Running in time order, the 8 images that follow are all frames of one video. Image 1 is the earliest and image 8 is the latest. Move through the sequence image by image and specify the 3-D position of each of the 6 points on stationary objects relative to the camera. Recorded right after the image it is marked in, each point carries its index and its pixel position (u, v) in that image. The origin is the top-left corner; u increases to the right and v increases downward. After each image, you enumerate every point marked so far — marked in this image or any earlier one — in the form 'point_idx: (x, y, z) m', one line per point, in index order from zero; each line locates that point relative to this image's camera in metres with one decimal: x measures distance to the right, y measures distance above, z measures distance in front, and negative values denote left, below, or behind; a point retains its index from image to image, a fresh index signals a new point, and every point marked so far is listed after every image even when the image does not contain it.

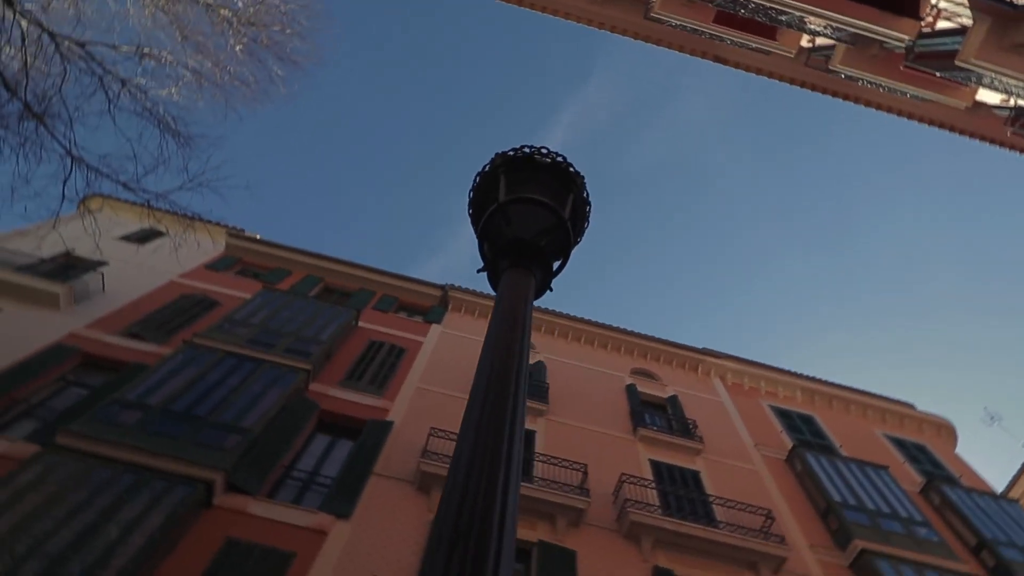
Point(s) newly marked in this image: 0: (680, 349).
0: (+5.8, -2.2, +19.8) m
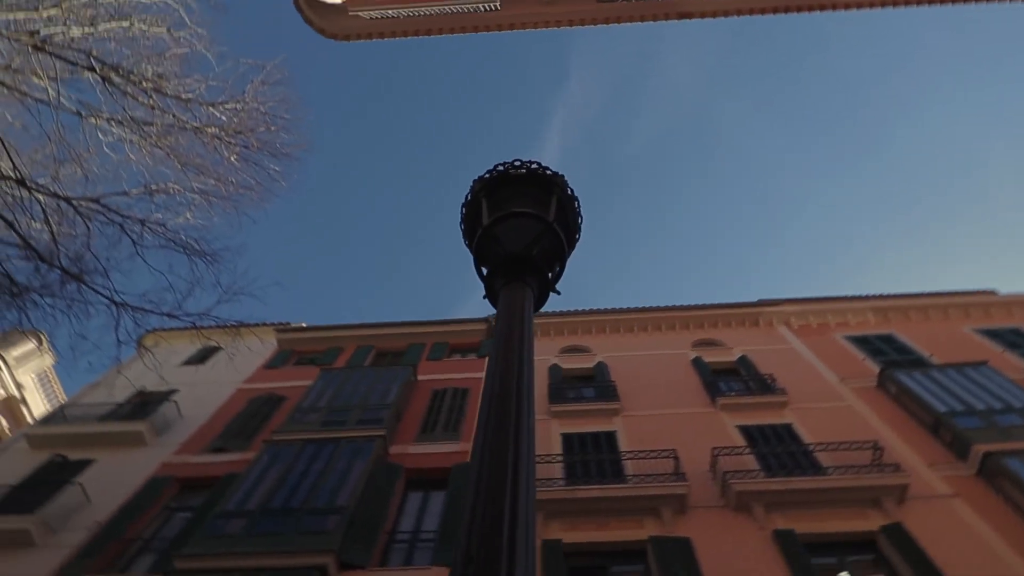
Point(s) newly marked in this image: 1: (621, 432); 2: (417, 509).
0: (+7.6, -0.7, +19.3) m
1: (+2.7, -3.5, +14.0) m
2: (-2.0, -4.8, +12.4) m
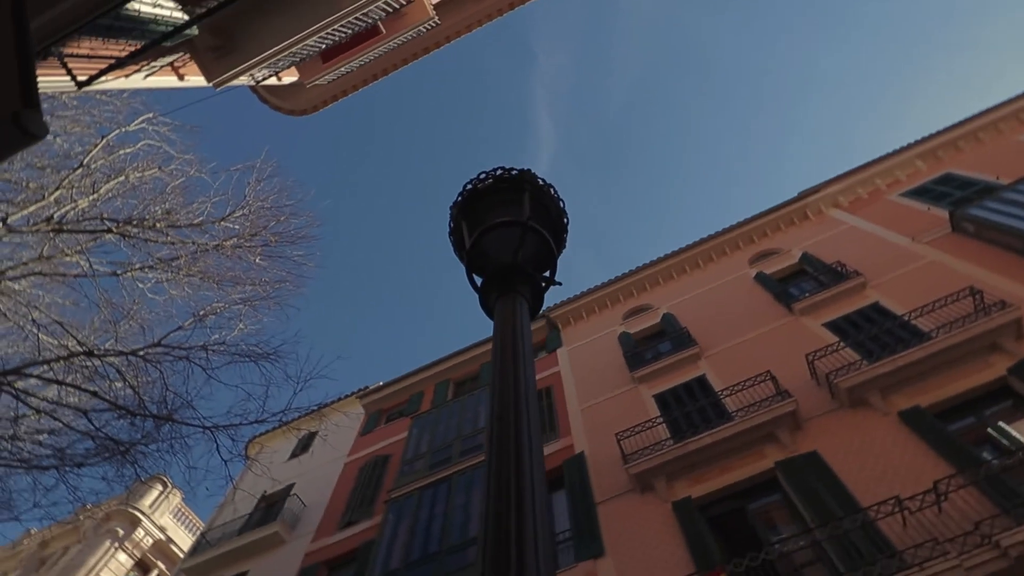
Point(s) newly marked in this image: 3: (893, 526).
0: (+8.8, +2.5, +18.7) m
1: (+4.8, -2.0, +13.7) m
2: (+0.7, -5.0, +12.6) m
3: (+5.7, -3.6, +8.5) m
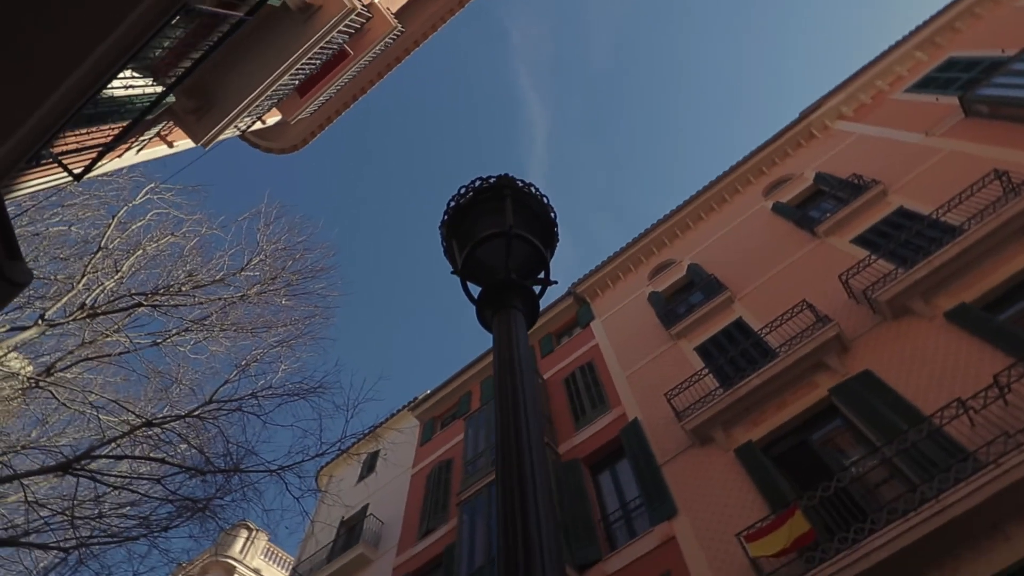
0: (+8.7, +4.9, +18.2) m
1: (+5.6, -0.6, +13.5) m
2: (+2.2, -4.4, +12.7) m
3: (+6.6, -2.1, +8.3) m
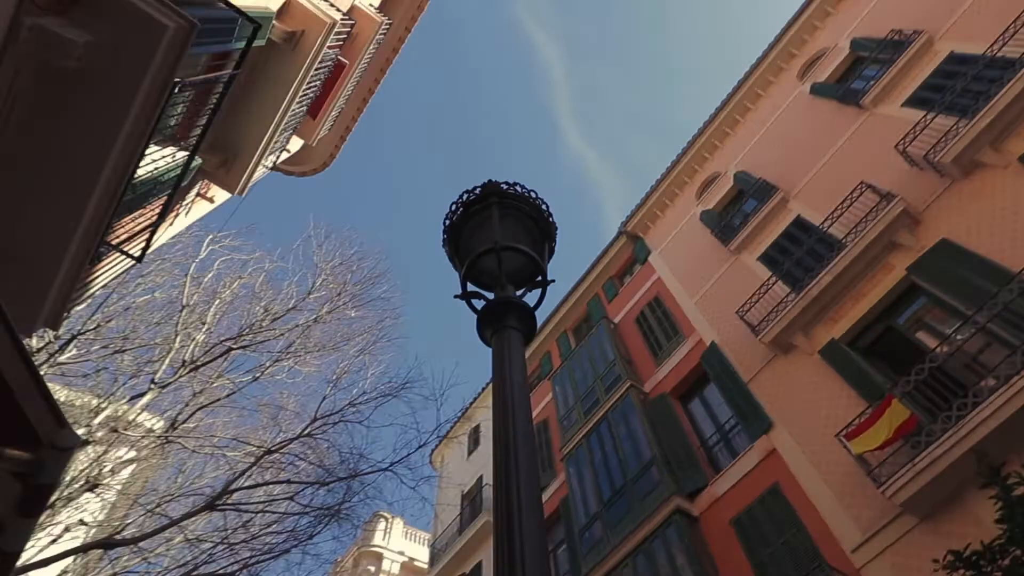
0: (+8.7, +8.3, +16.9) m
1: (+6.7, +1.8, +13.0) m
2: (+4.3, -2.8, +12.8) m
3: (+7.5, +0.2, +7.8) m
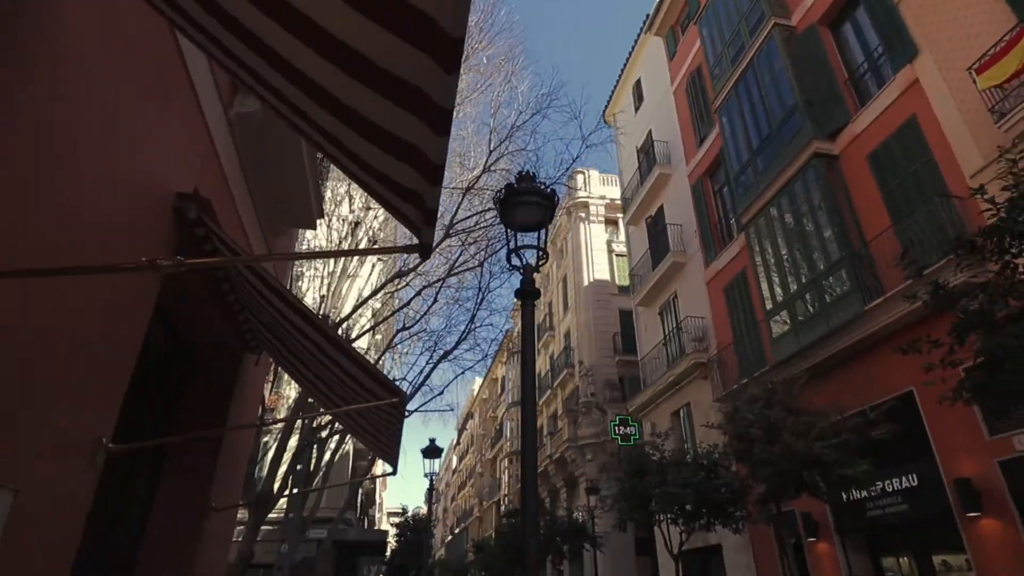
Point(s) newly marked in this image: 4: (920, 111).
0: (+8.1, +17.0, +7.6) m
1: (+7.8, +9.3, +8.9) m
2: (+7.3, +5.3, +12.1) m
3: (+8.0, +5.0, +5.6) m
4: (+7.1, +3.1, +10.0) m
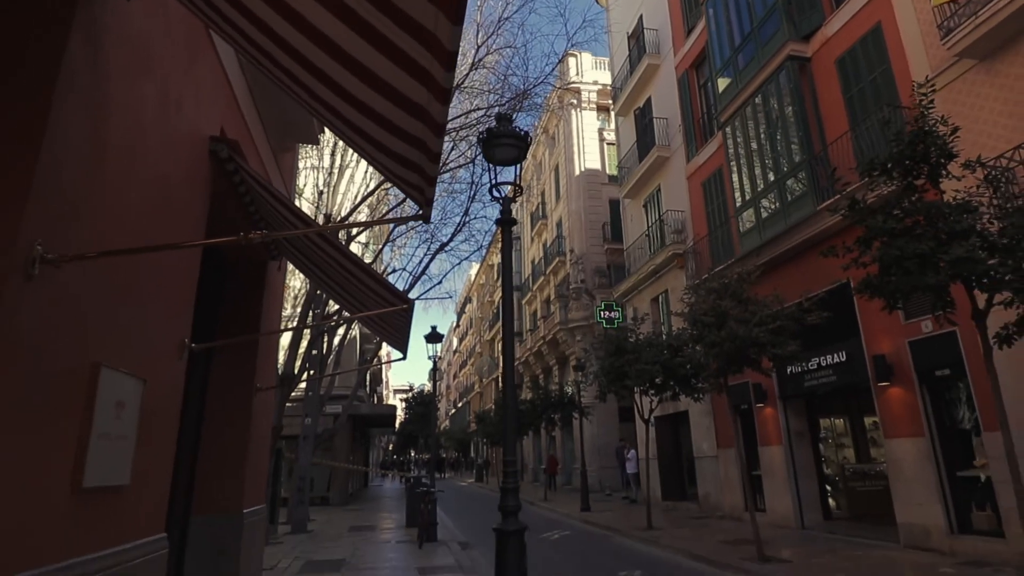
0: (+7.6, +18.1, +5.2) m
1: (+7.4, +10.8, +8.0) m
2: (+6.9, +7.5, +11.9) m
3: (+7.7, +5.9, +5.6) m
4: (+6.8, +4.9, +10.3) m
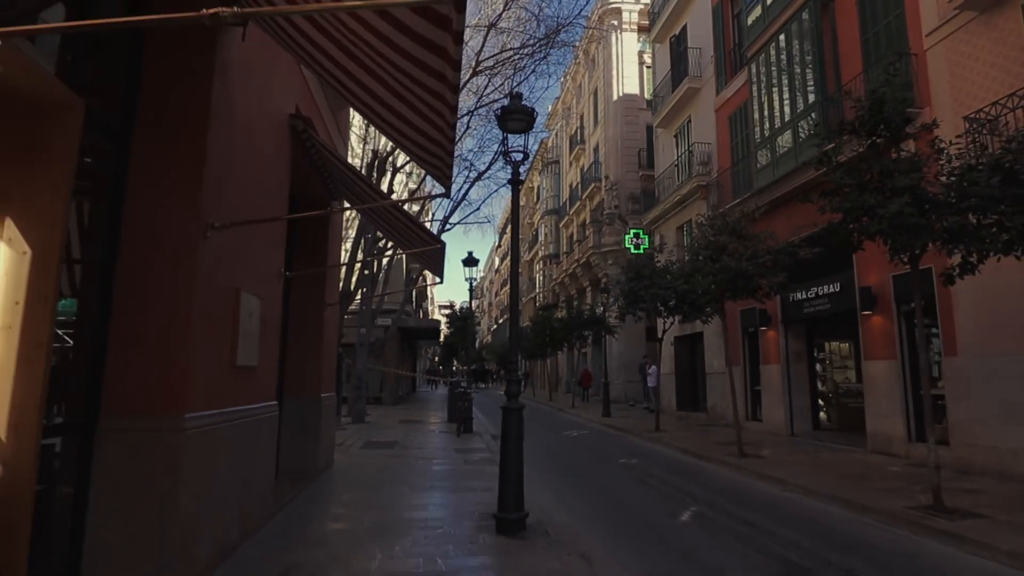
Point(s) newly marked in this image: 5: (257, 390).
0: (+7.8, +18.4, +3.6) m
1: (+7.8, +11.6, +7.4) m
2: (+7.6, +8.9, +11.8) m
3: (+7.9, +6.4, +5.7) m
4: (+7.3, +6.1, +10.5) m
5: (-2.6, -1.1, +5.8) m
